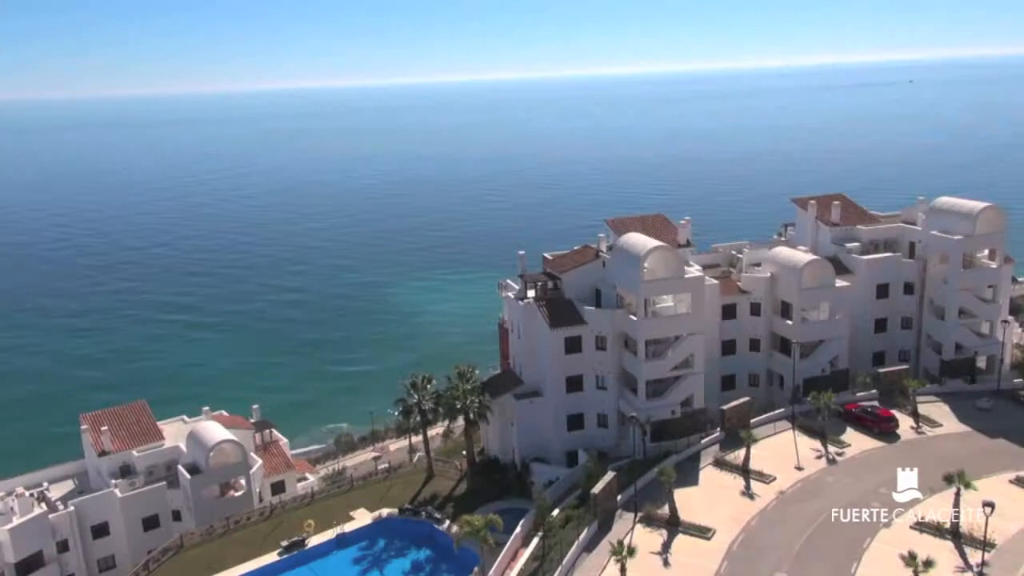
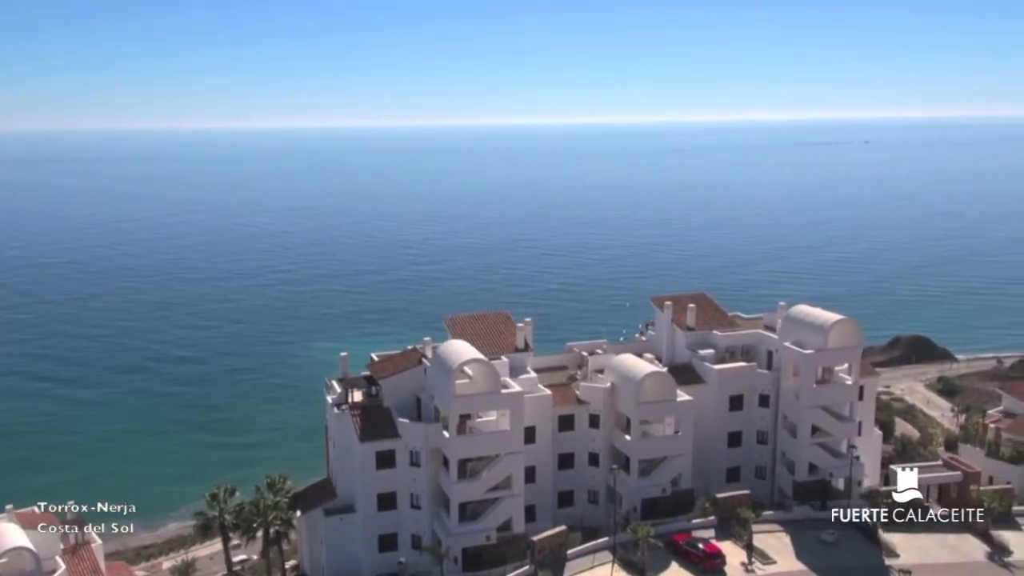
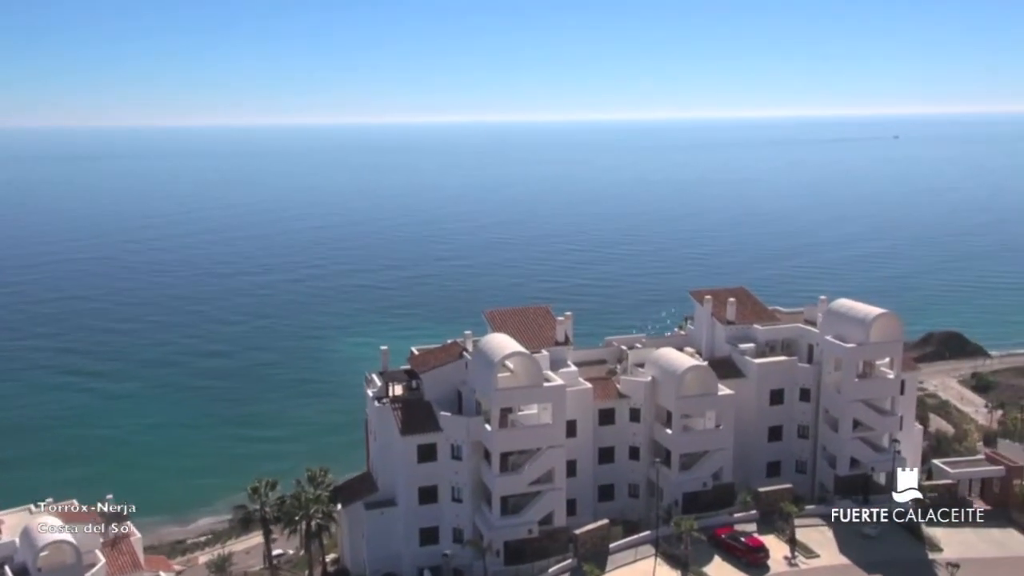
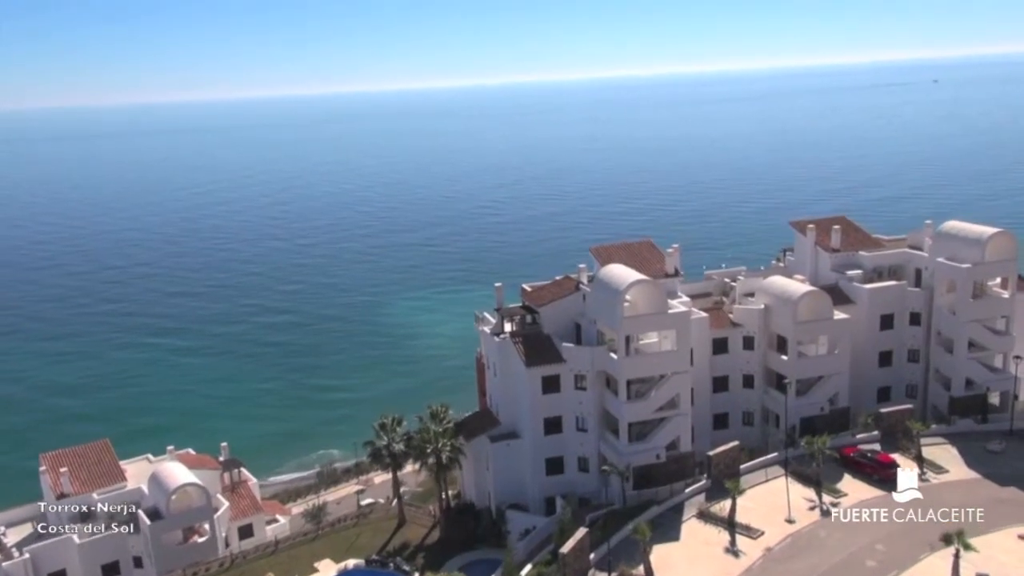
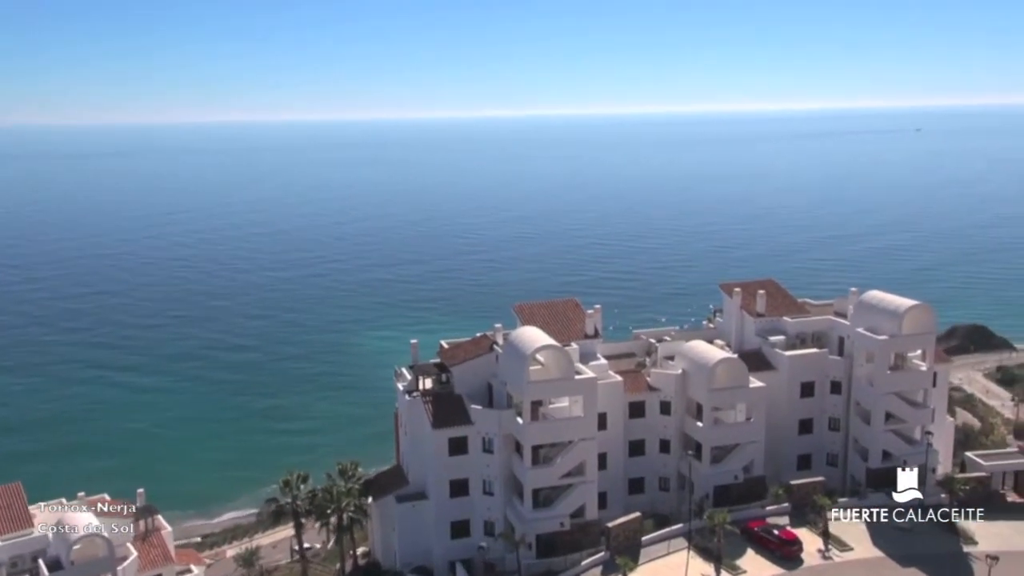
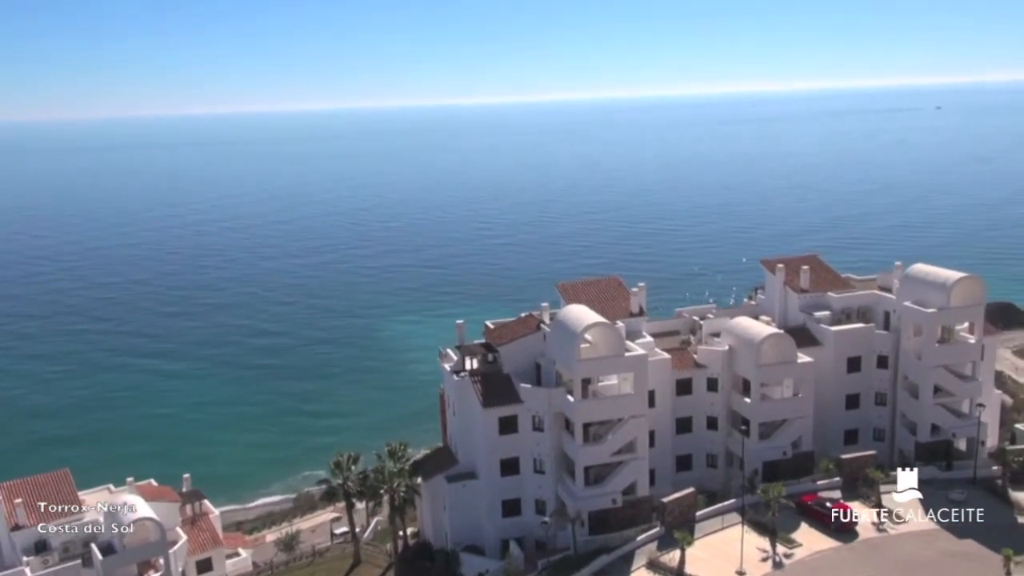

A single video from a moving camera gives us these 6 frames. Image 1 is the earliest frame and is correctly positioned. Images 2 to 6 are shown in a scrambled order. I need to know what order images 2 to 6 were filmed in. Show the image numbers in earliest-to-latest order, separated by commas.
4, 6, 5, 3, 2
